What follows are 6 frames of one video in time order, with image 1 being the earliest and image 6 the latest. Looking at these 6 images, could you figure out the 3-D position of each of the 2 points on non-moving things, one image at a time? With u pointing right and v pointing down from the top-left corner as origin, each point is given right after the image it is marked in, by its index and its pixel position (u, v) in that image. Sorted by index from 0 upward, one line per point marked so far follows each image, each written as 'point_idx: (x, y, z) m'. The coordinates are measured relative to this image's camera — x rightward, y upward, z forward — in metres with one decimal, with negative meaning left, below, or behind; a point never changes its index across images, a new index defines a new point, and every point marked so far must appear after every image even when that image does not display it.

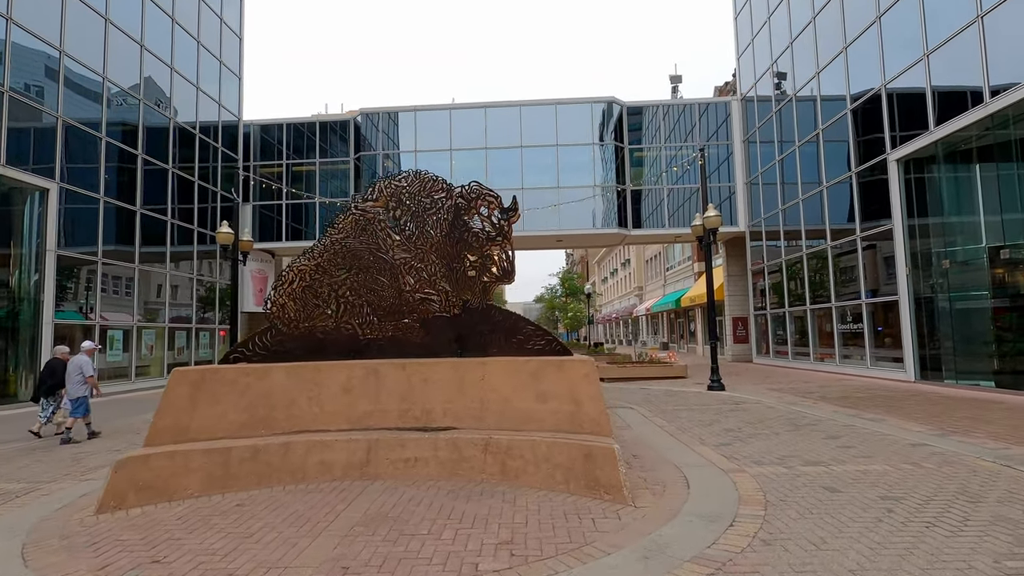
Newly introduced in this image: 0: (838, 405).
0: (+6.9, -2.5, +10.5) m
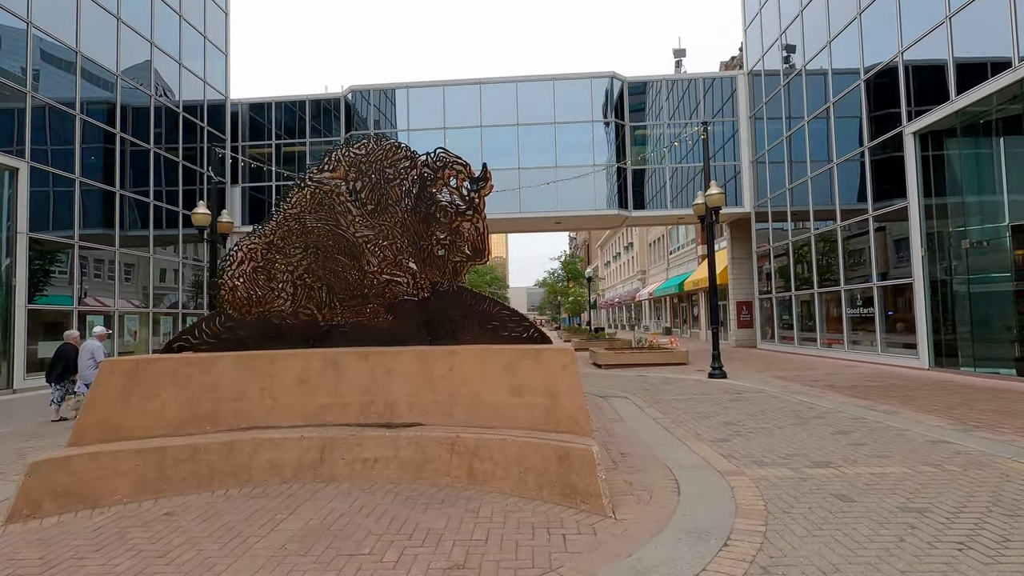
0: (+6.7, -2.1, +9.8) m
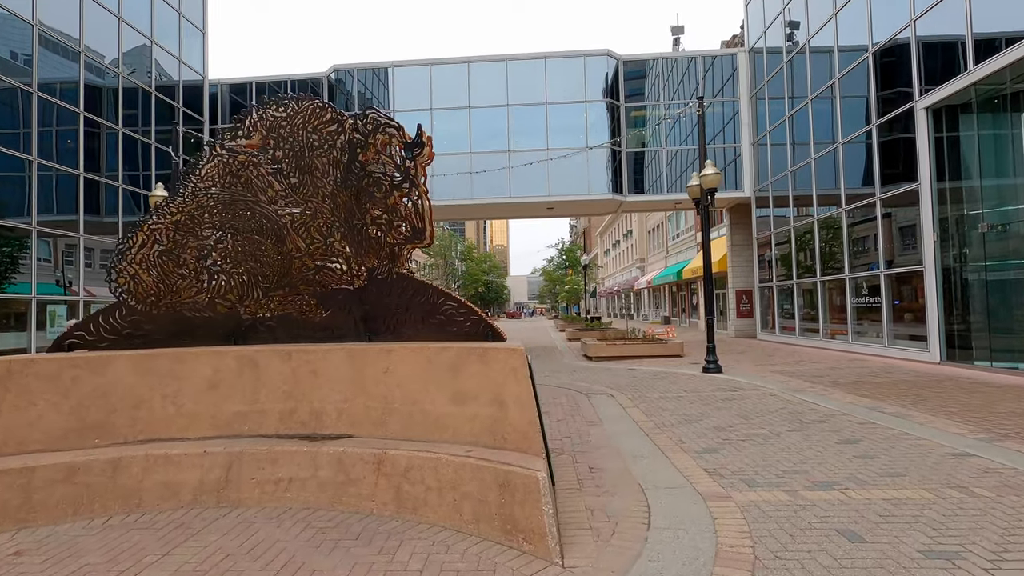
0: (+6.2, -1.9, +9.0) m
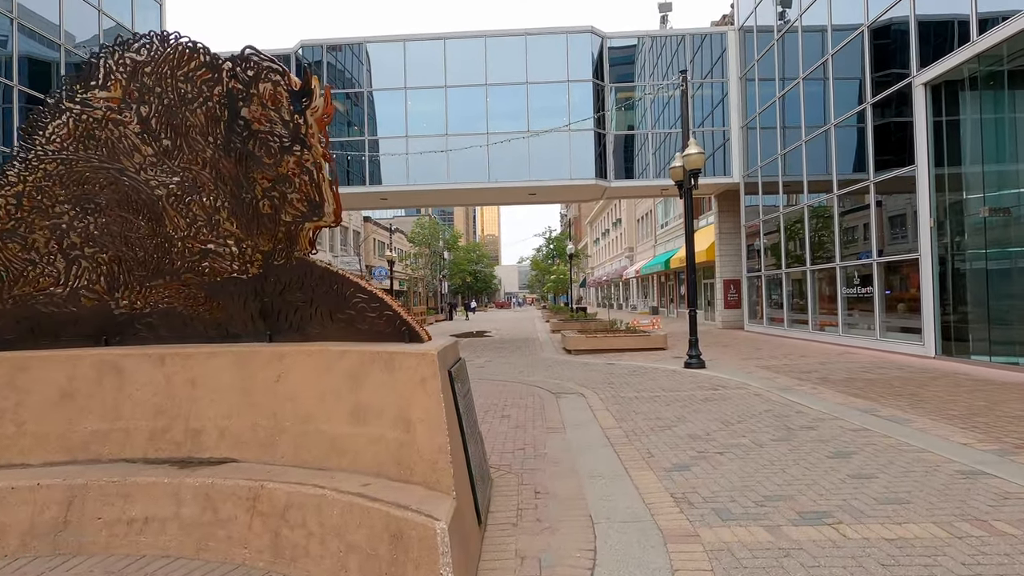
0: (+5.5, -1.7, +8.2) m
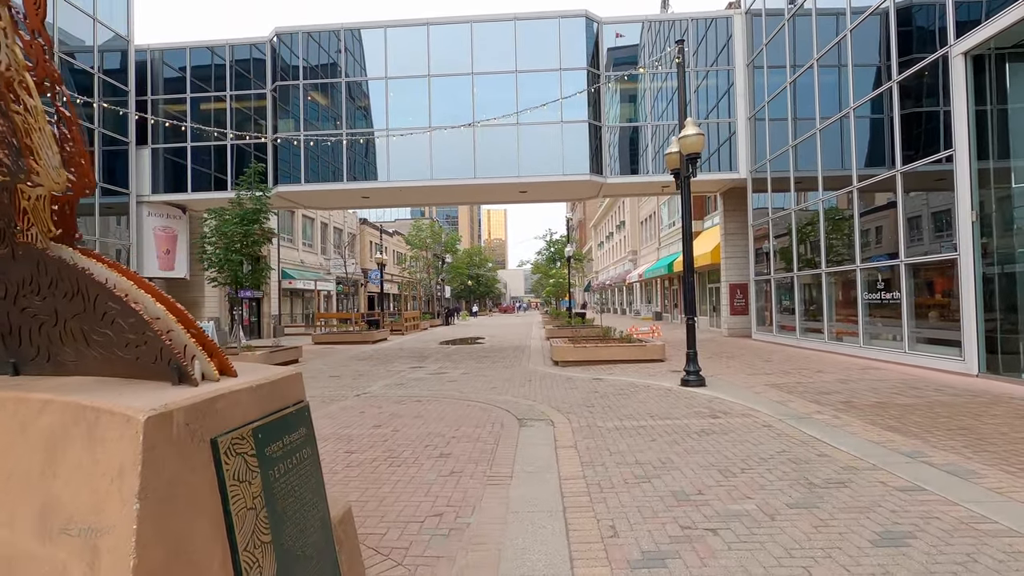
0: (+4.8, -1.8, +6.5) m
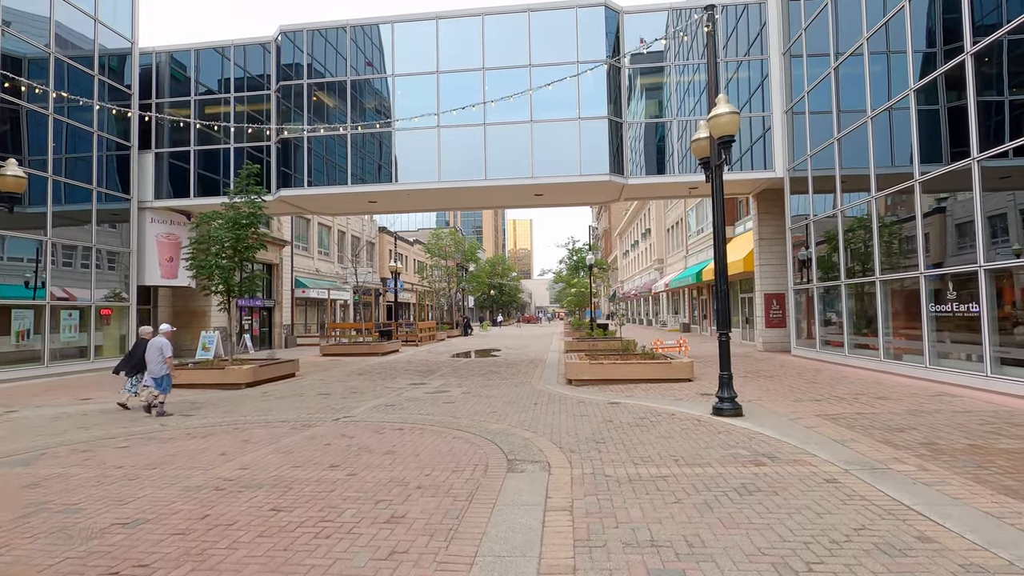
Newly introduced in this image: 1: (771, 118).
0: (+4.6, -1.9, +4.7) m
1: (+10.2, +6.6, +19.4) m
